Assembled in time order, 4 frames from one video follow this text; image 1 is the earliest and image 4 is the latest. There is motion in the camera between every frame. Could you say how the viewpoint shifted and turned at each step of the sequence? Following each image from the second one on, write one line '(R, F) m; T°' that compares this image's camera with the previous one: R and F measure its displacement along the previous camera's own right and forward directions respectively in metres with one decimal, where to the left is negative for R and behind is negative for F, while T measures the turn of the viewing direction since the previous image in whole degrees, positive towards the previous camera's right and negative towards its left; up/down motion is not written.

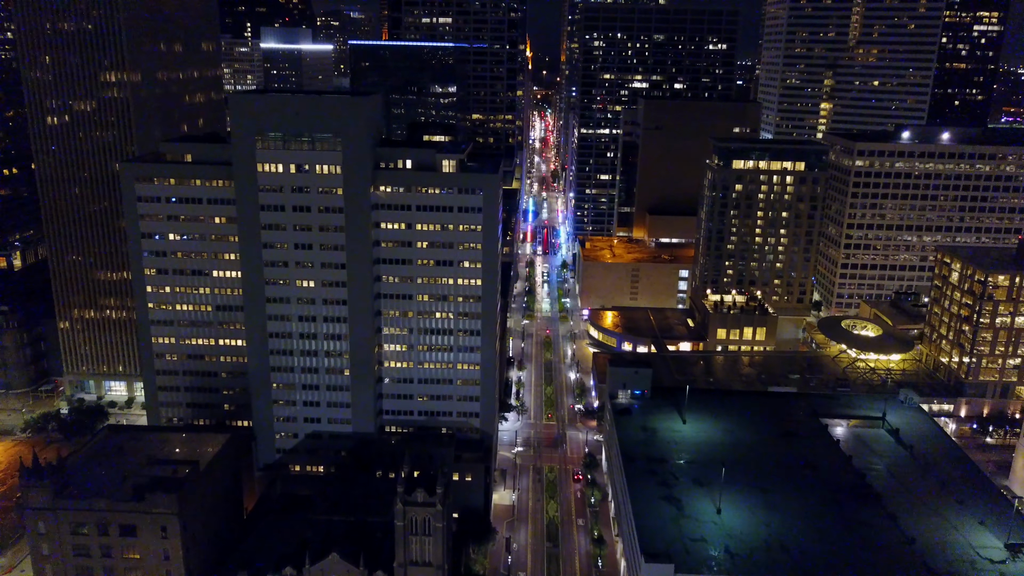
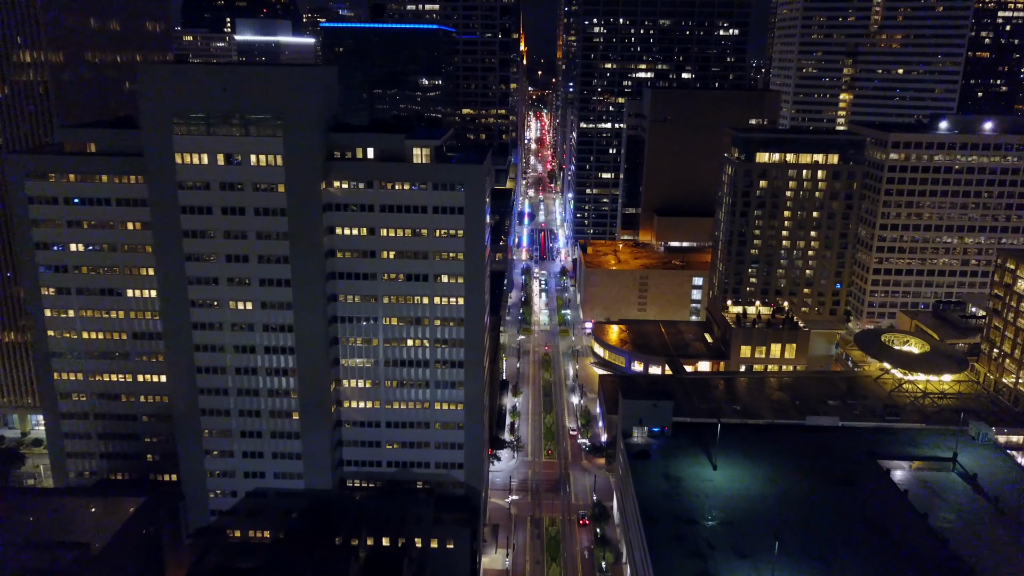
(+0.7, +20.5) m; 0°
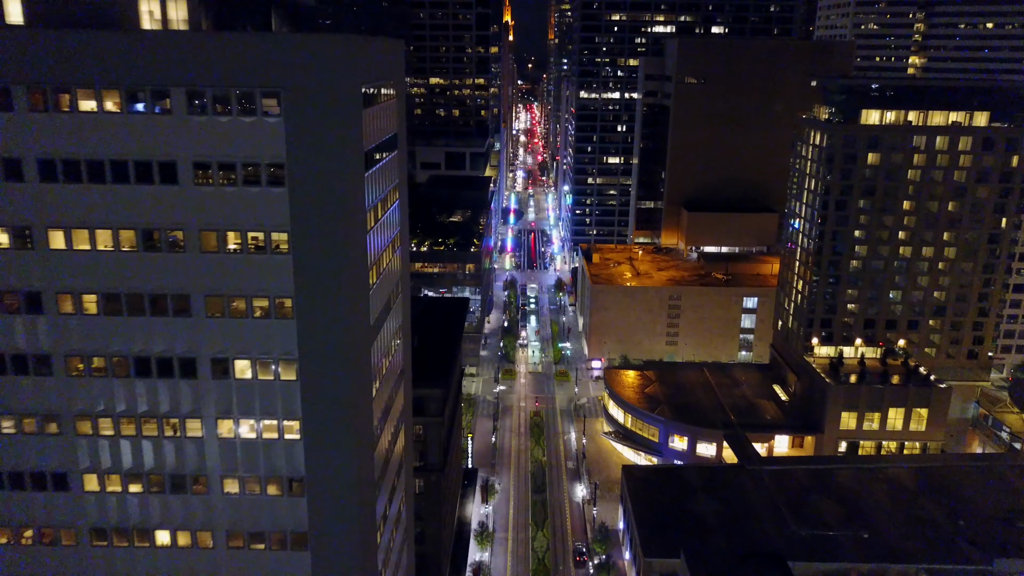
(+2.7, +51.5) m; +1°
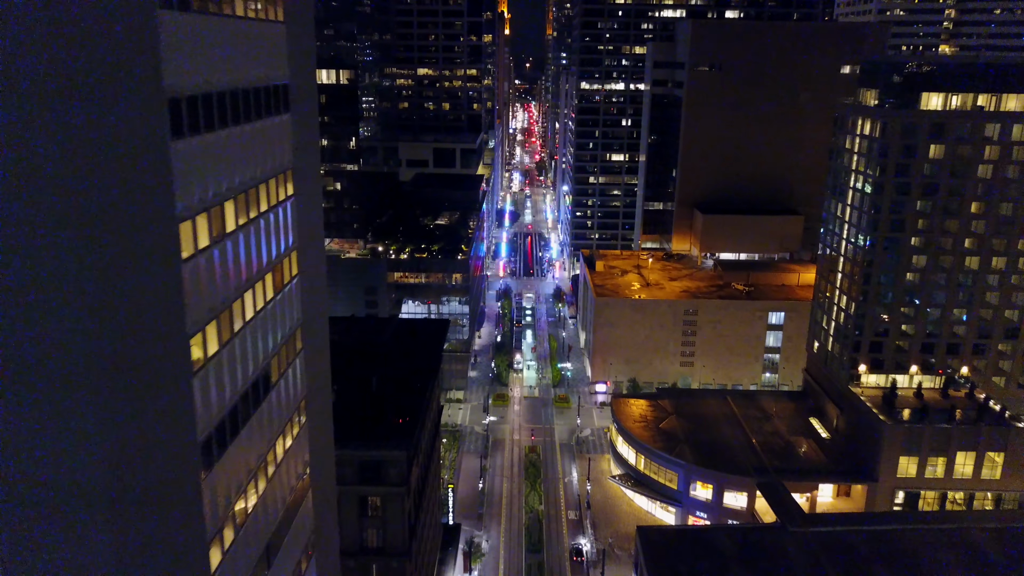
(+0.8, +15.4) m; 0°
